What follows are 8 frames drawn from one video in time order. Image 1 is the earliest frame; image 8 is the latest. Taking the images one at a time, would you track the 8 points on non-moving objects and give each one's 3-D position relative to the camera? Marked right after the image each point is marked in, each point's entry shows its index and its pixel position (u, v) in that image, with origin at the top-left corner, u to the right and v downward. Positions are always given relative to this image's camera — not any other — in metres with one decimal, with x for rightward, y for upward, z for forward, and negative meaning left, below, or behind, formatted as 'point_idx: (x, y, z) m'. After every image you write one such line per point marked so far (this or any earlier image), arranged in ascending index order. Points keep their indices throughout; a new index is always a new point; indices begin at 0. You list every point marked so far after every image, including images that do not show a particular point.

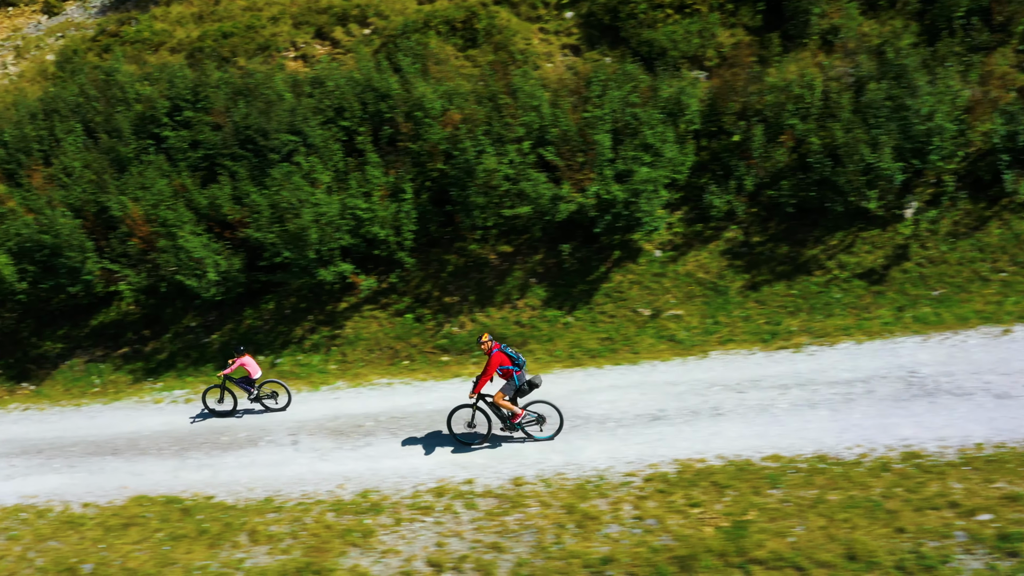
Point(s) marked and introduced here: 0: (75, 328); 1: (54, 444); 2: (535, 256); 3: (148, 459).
0: (-10.0, -0.9, +19.3) m
1: (-8.0, -2.7, +14.7) m
2: (+0.5, +0.7, +17.6) m
3: (-5.9, -2.8, +13.7) m
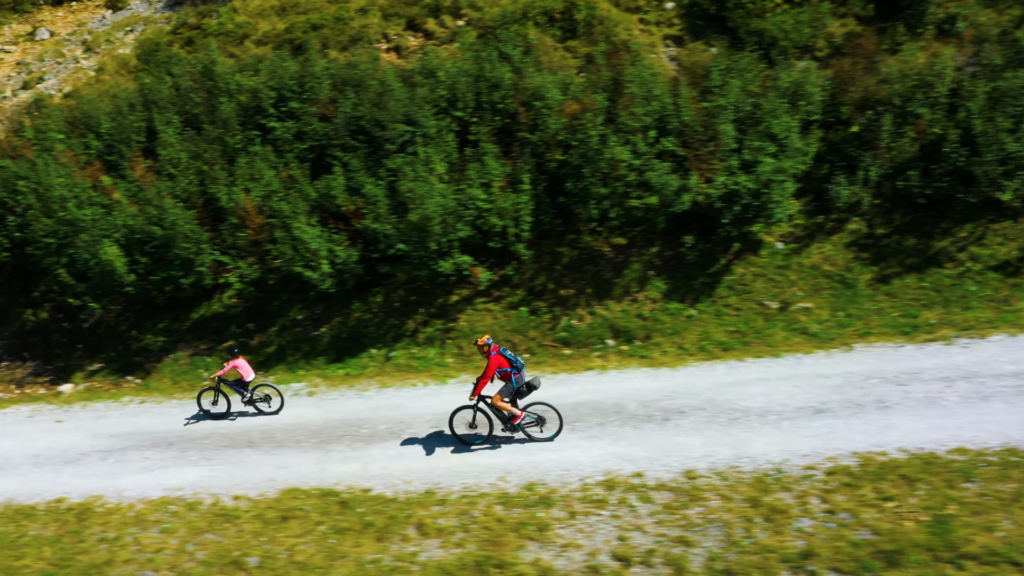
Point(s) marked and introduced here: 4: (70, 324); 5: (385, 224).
0: (-7.6, -0.8, +19.1) m
1: (-5.6, -2.6, +14.5) m
2: (+2.9, +0.8, +17.4) m
3: (-3.5, -2.6, +13.4) m
4: (-10.3, -0.8, +19.7) m
5: (-2.5, +1.2, +16.3) m
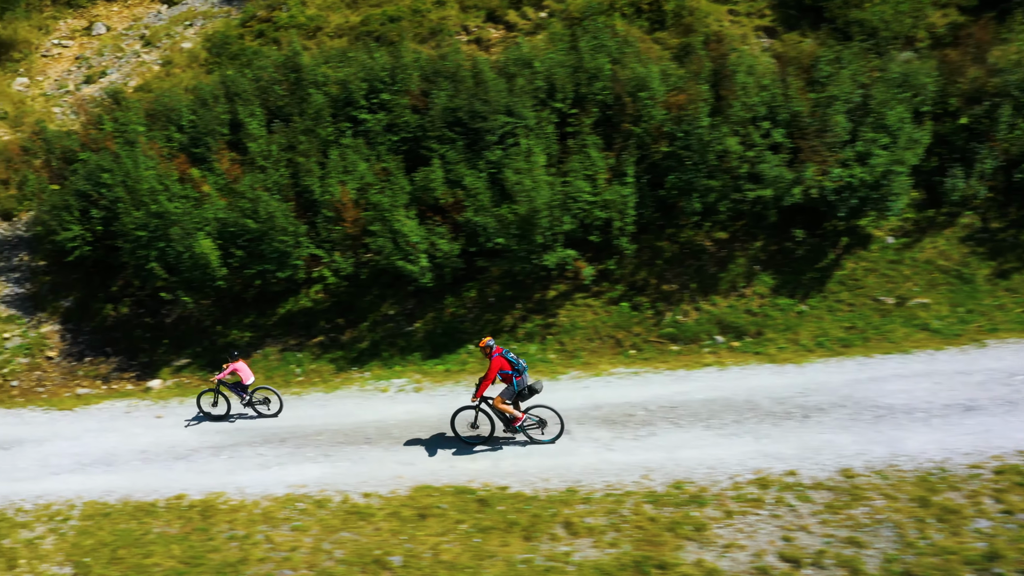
0: (-5.6, -0.6, +18.8) m
1: (-3.6, -2.4, +14.2) m
2: (+4.9, +0.9, +17.0) m
3: (-1.5, -2.5, +13.1) m
4: (-8.3, -0.7, +19.4) m
5: (-0.5, +1.4, +16.0) m
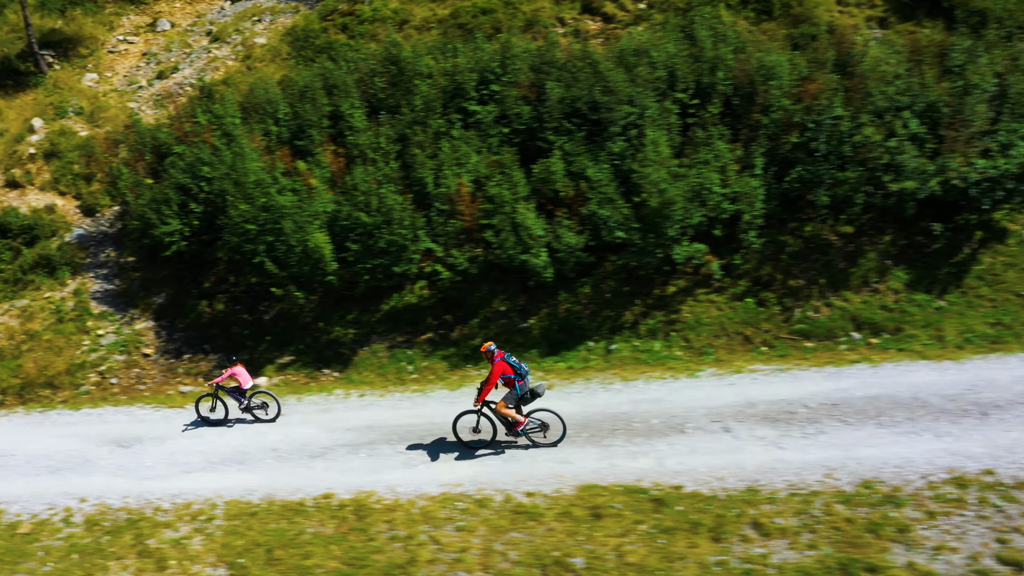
0: (-3.2, -0.6, +18.4) m
1: (-1.3, -2.3, +13.7) m
2: (+7.3, +1.0, +16.5) m
3: (+0.8, -2.4, +12.6) m
4: (-5.9, -0.6, +19.0) m
5: (+1.9, +1.5, +15.5) m
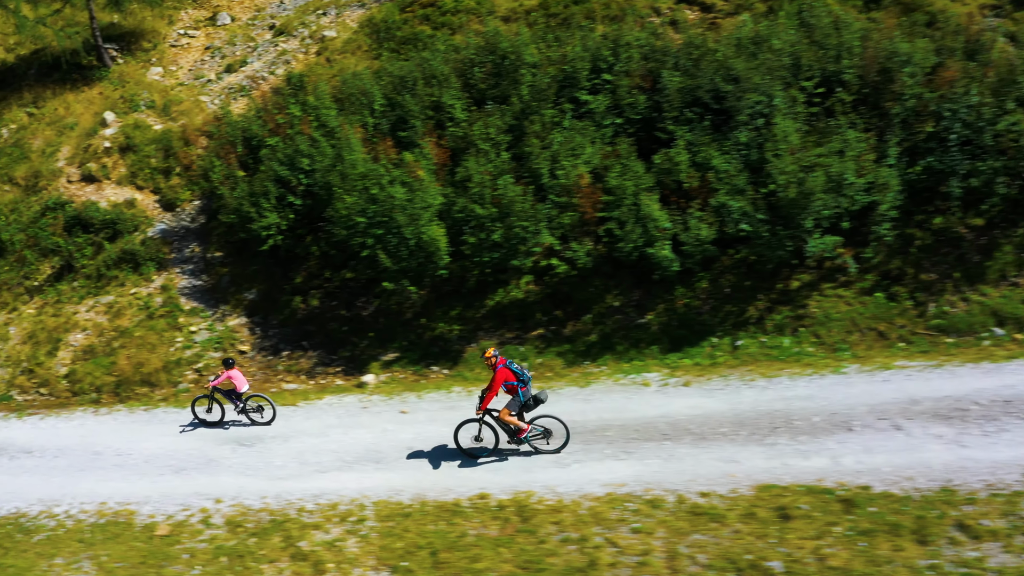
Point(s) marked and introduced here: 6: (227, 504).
0: (-0.9, -0.5, +17.8) m
1: (+1.0, -2.2, +13.2) m
2: (+9.6, +1.1, +15.9) m
3: (+3.1, -2.3, +12.1) m
4: (-3.6, -0.5, +18.5) m
5: (+4.2, +1.6, +15.0) m
6: (-4.2, -3.2, +12.5) m
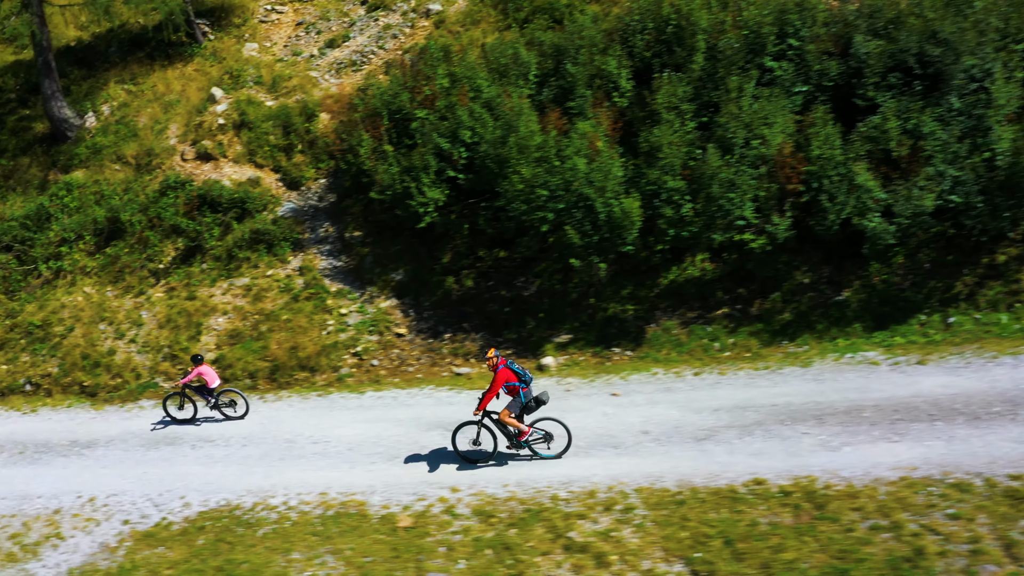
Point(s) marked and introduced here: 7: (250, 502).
0: (+2.6, 0.0, +17.0) m
1: (+4.6, -1.8, +12.4) m
2: (+13.1, +1.6, +15.2) m
3: (+6.7, -1.8, +11.3) m
4: (-0.1, -0.1, +17.6) m
5: (+7.7, +2.0, +14.2) m
6: (-0.6, -2.8, +11.7) m
7: (-3.8, -3.1, +12.2) m
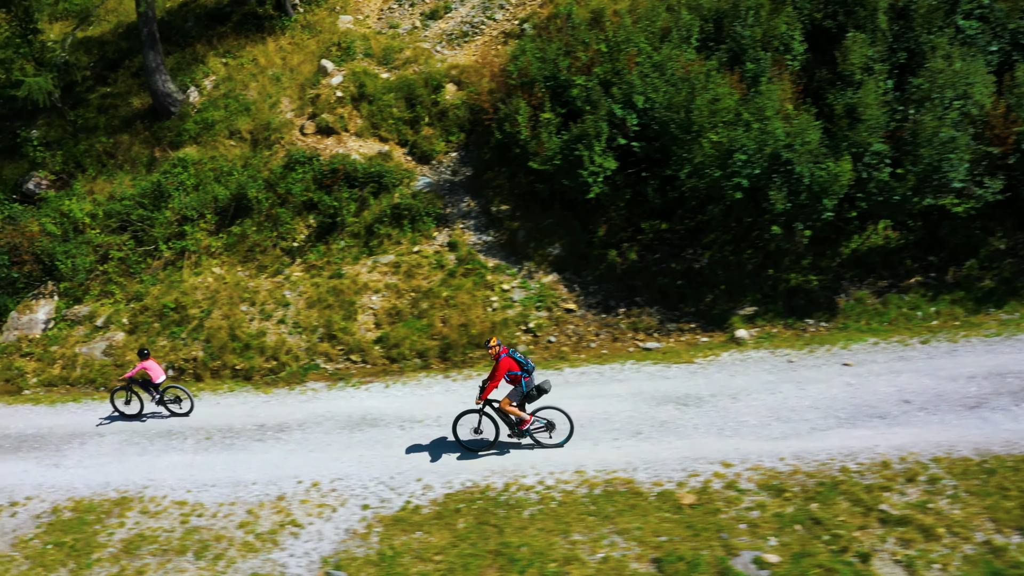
0: (+6.0, +0.6, +16.4) m
1: (+8.2, -1.2, +11.9) m
2: (+16.5, +2.3, +14.9) m
3: (+10.3, -1.2, +10.9) m
4: (+3.3, +0.5, +17.0) m
5: (+11.2, +2.7, +13.7) m
6: (+3.0, -2.3, +11.0) m
7: (-0.2, -2.7, +11.4) m
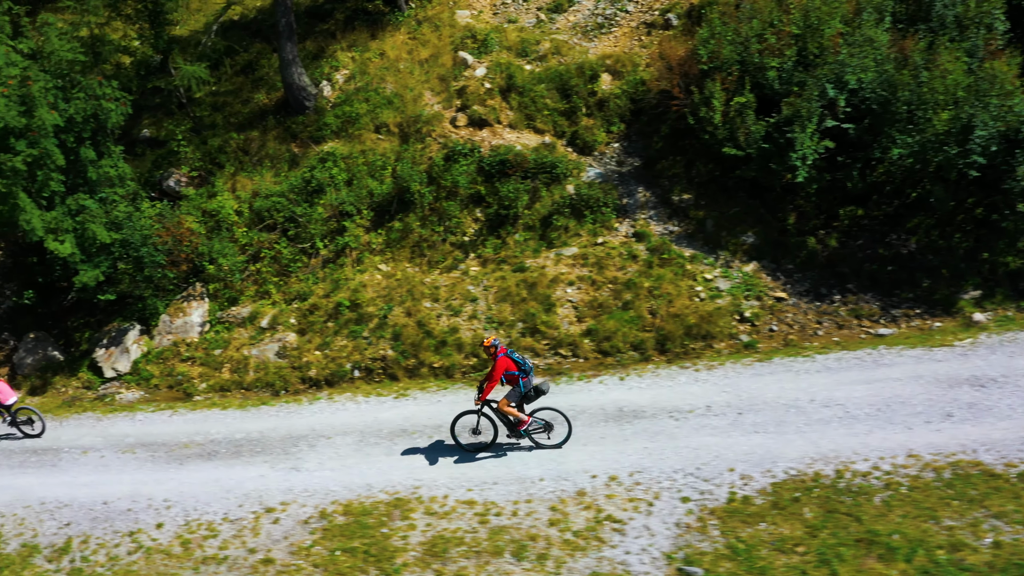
0: (+10.0, +0.9, +15.9) m
1: (+12.3, -0.8, +11.5) m
2: (+20.5, +2.9, +14.9) m
3: (+14.5, -0.7, +10.5) m
4: (+7.2, +0.7, +16.4) m
5: (+15.2, +3.1, +13.5) m
6: (+7.2, -1.9, +10.4) m
7: (+4.0, -2.3, +10.7) m
